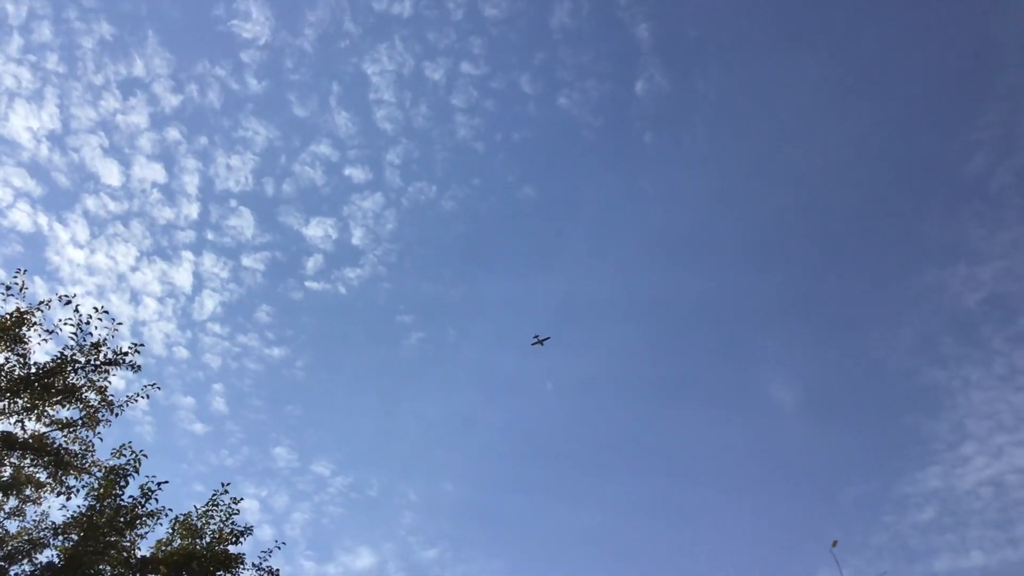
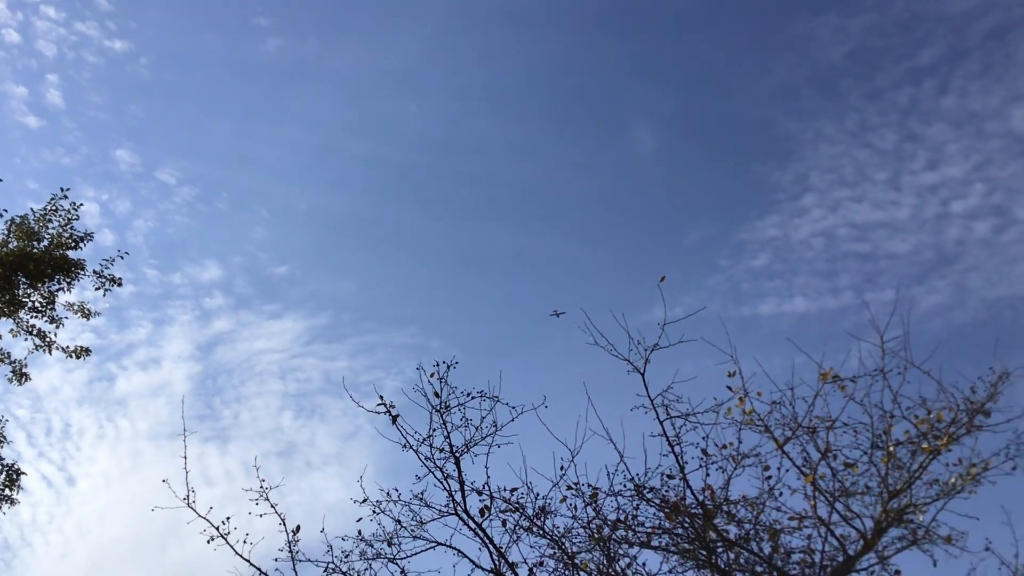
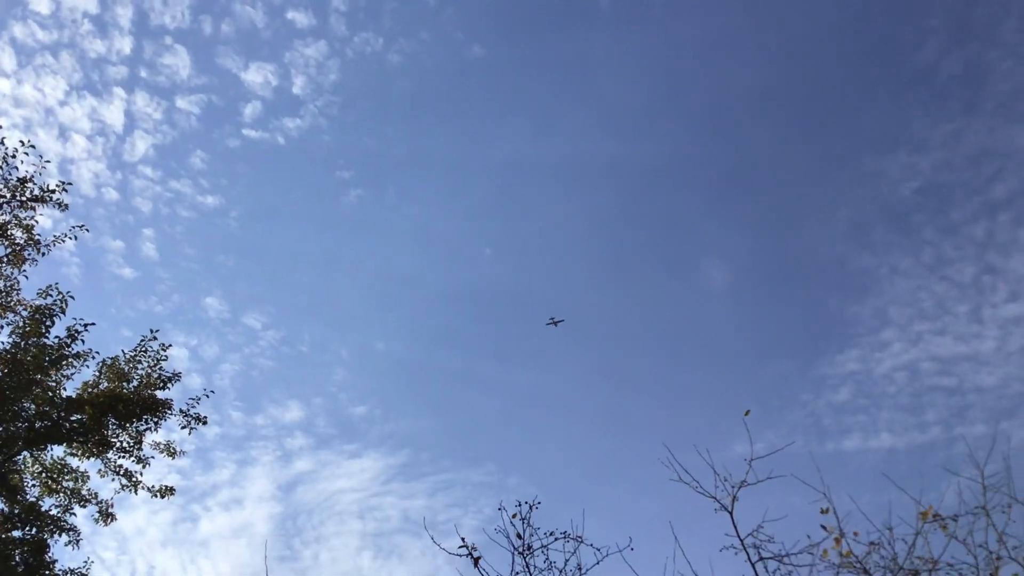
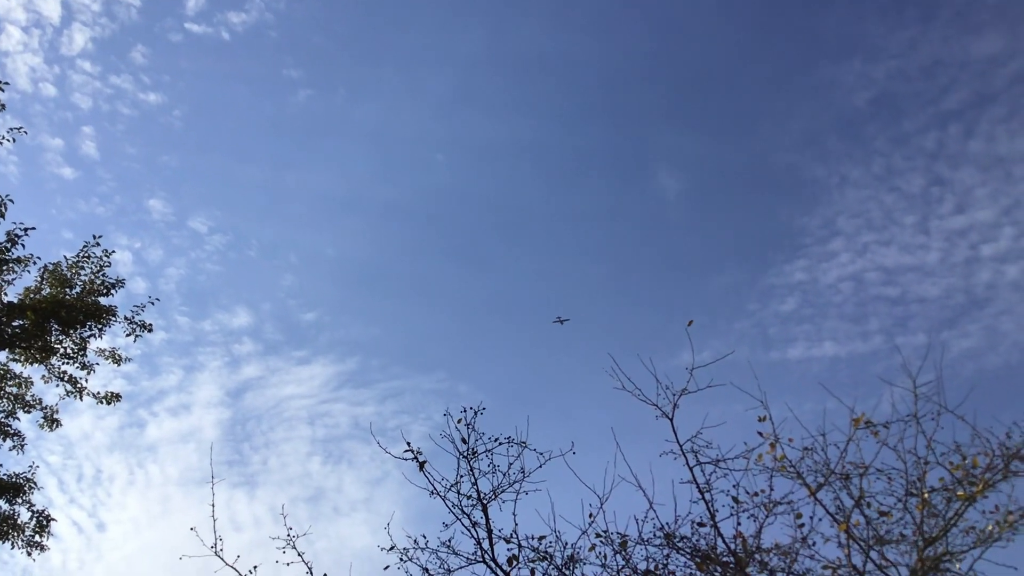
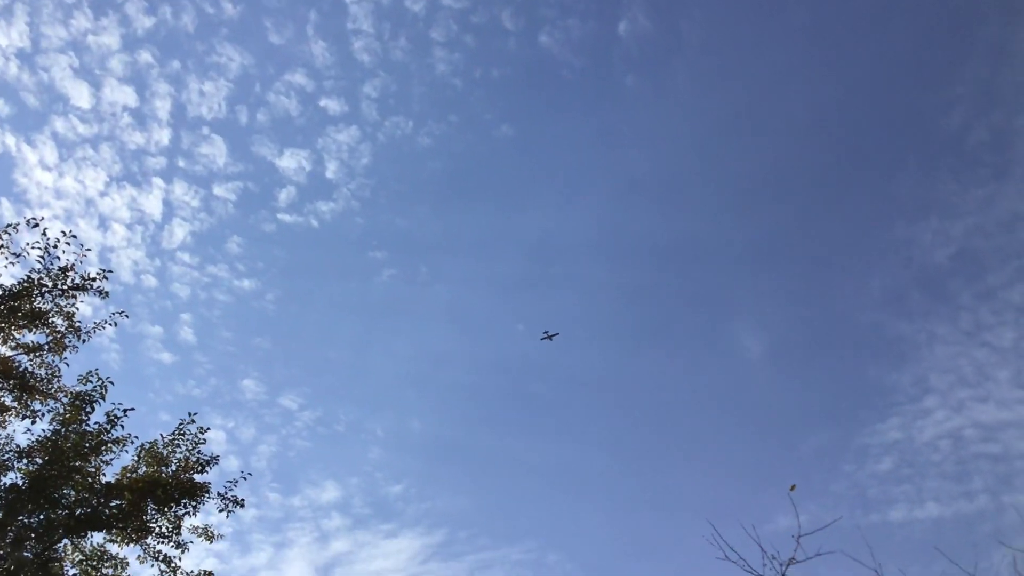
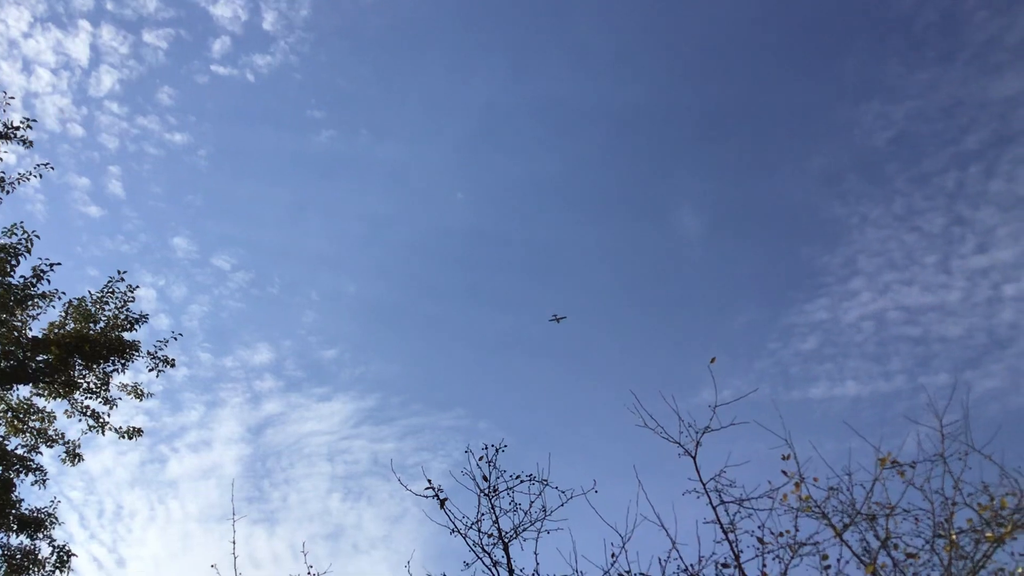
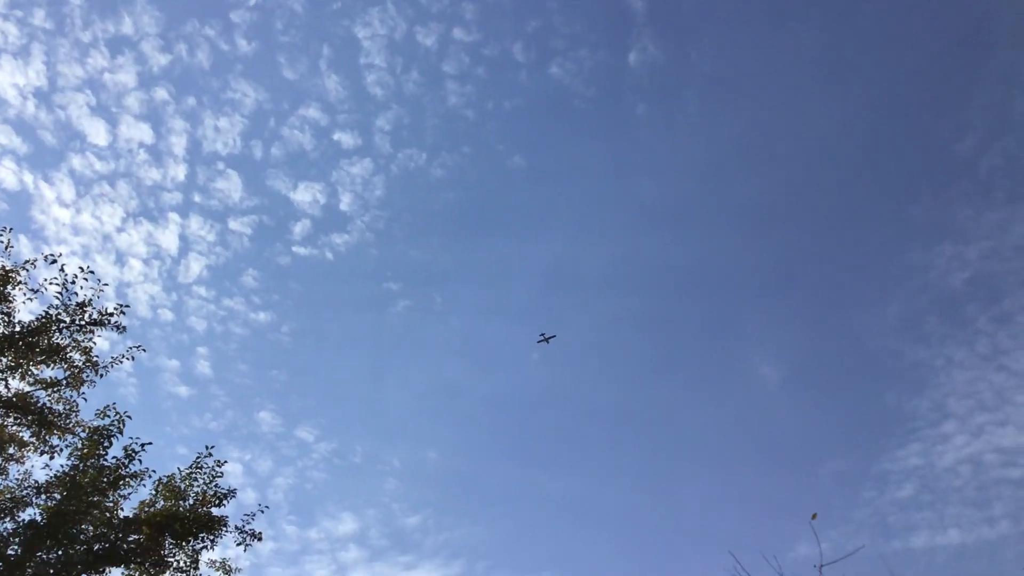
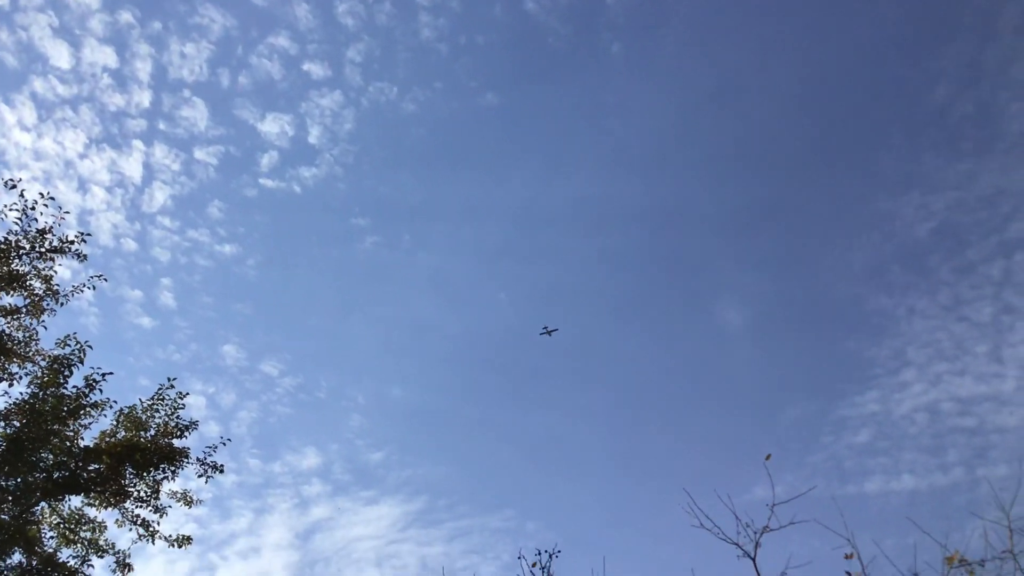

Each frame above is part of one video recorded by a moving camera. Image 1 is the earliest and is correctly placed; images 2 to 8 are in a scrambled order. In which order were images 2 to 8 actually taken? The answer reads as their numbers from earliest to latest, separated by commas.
7, 5, 8, 3, 6, 4, 2
